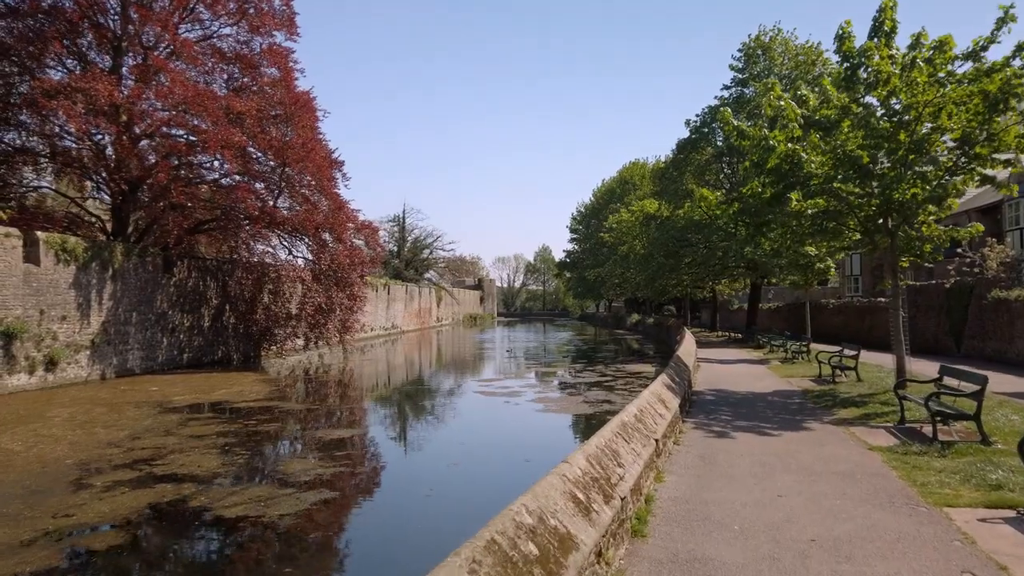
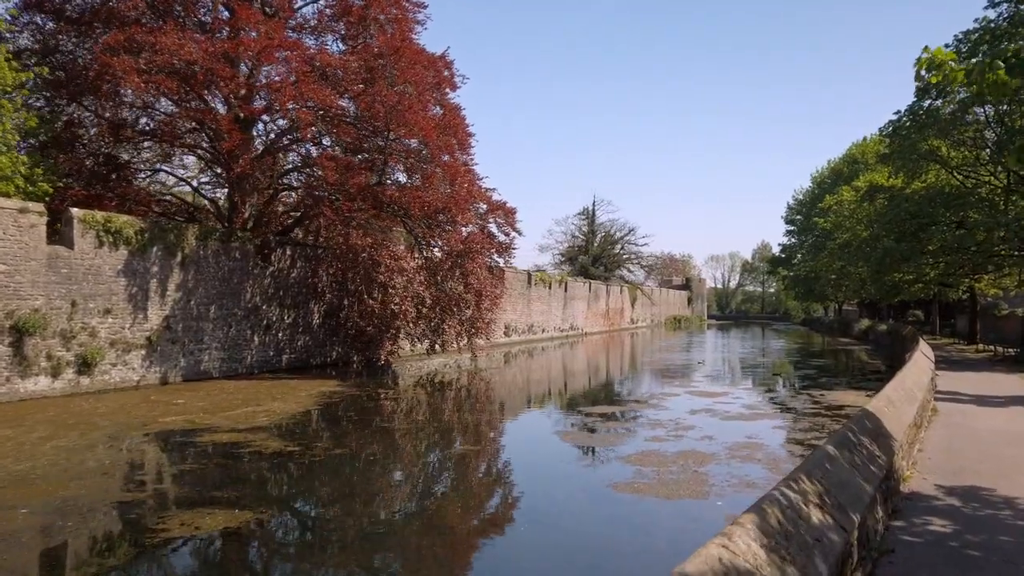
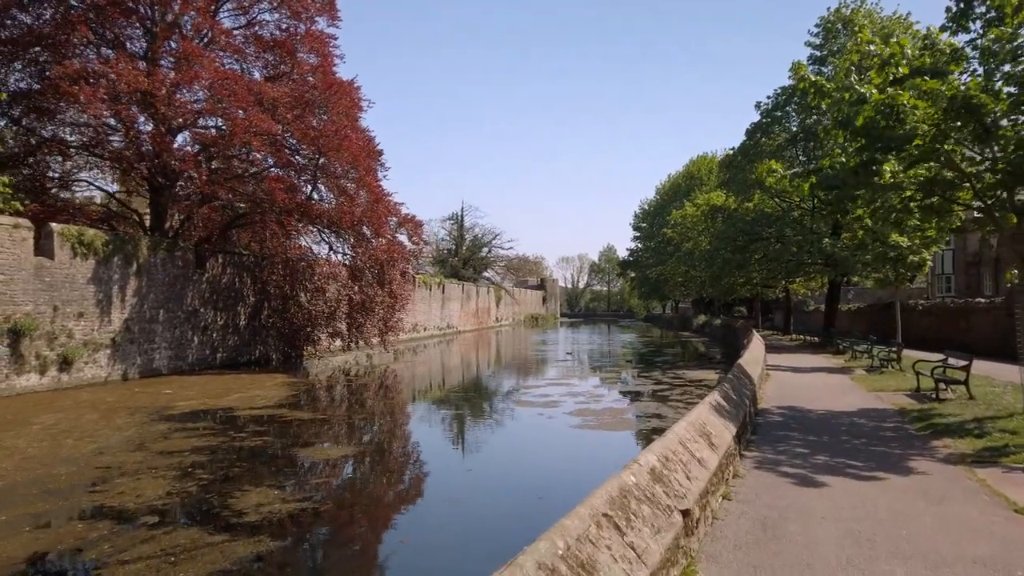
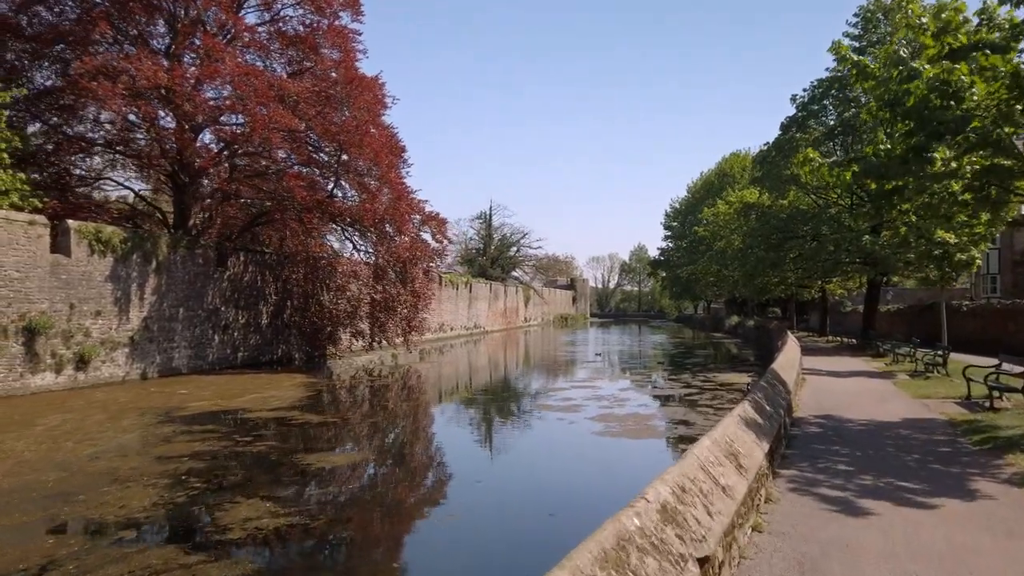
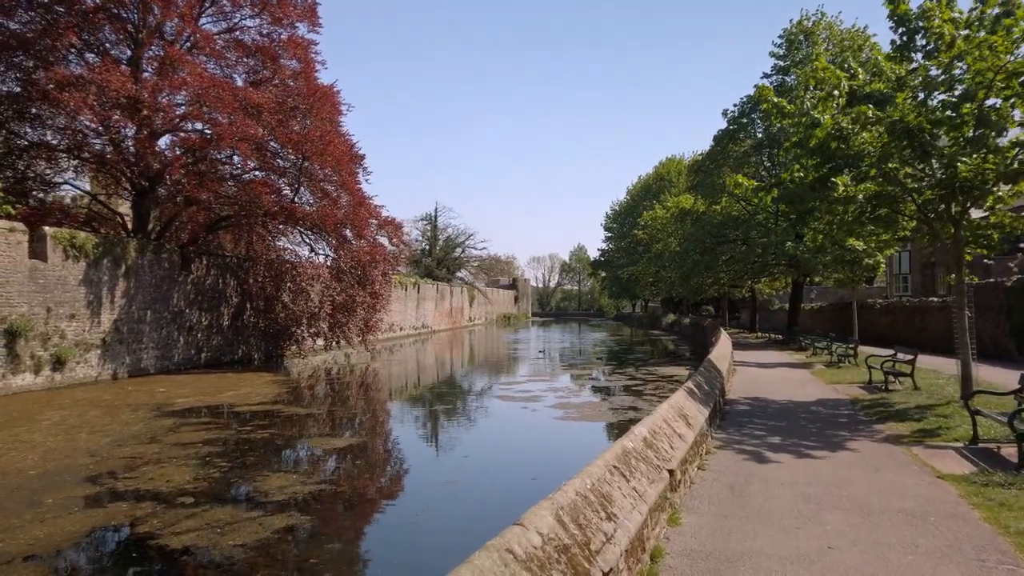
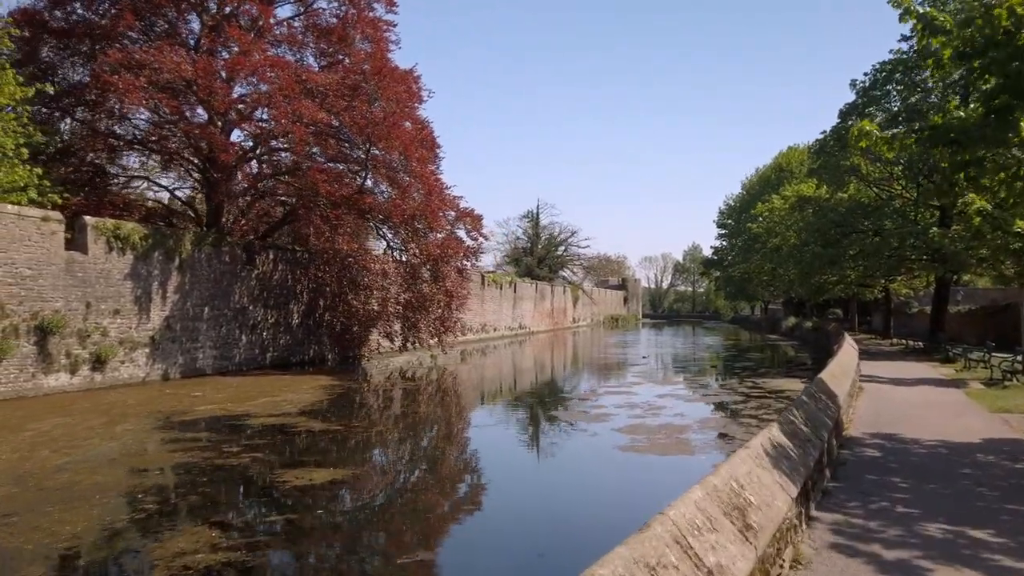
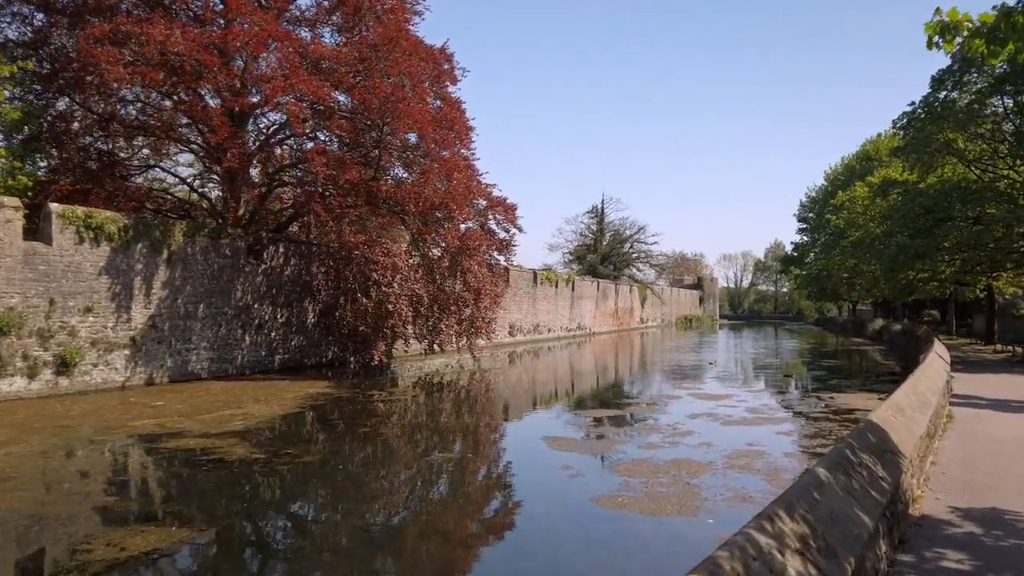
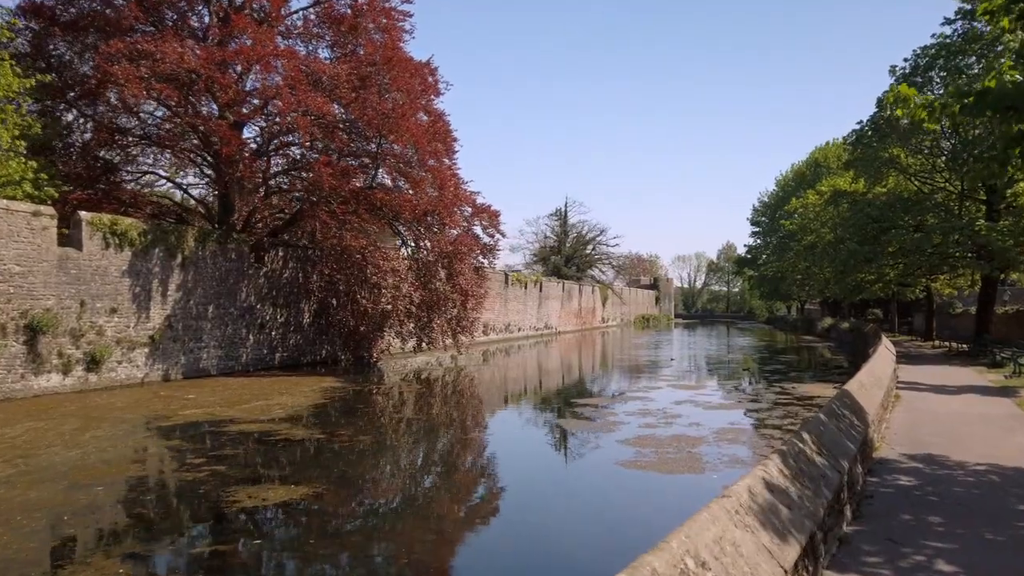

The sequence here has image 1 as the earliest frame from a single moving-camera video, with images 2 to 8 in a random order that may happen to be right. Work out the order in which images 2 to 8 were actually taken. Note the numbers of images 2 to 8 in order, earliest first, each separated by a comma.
5, 3, 4, 6, 8, 2, 7
